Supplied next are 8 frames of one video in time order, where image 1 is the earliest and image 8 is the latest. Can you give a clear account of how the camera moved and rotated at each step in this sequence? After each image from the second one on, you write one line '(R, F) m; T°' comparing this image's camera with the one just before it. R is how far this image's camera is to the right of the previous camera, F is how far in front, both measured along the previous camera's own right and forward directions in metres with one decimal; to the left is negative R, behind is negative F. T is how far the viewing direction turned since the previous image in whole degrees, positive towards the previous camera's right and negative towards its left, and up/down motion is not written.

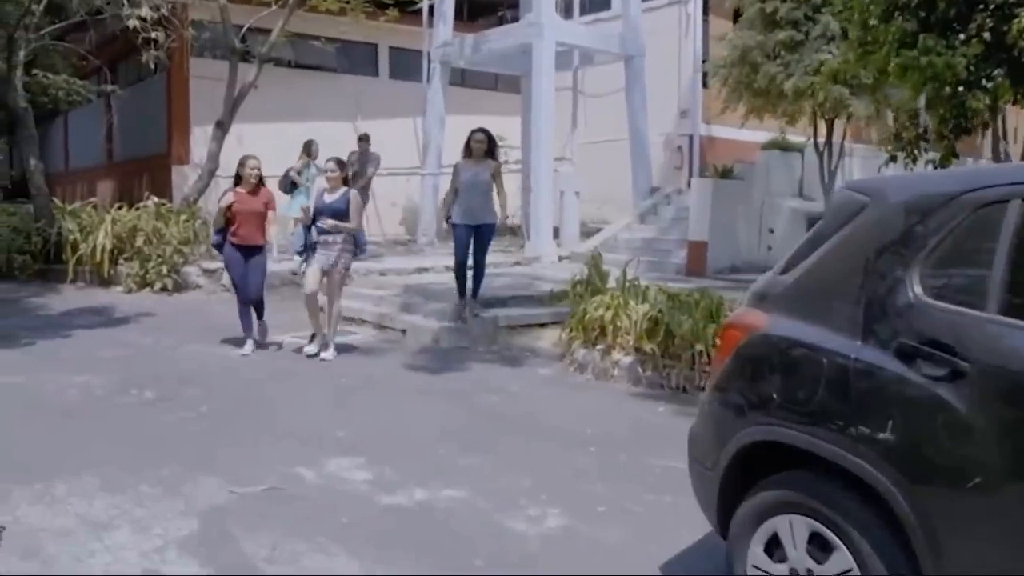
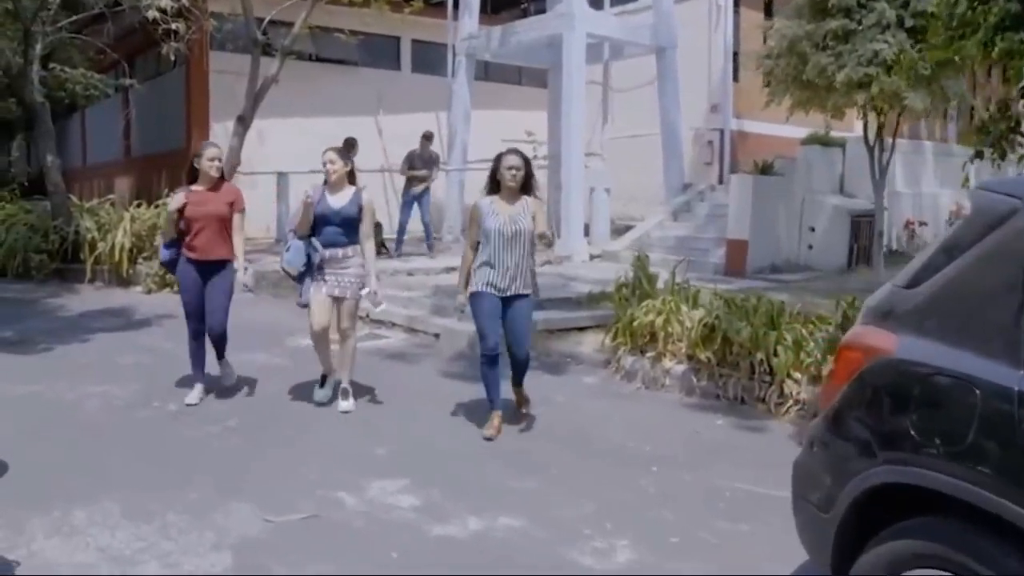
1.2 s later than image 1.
(-0.2, +0.5) m; -1°
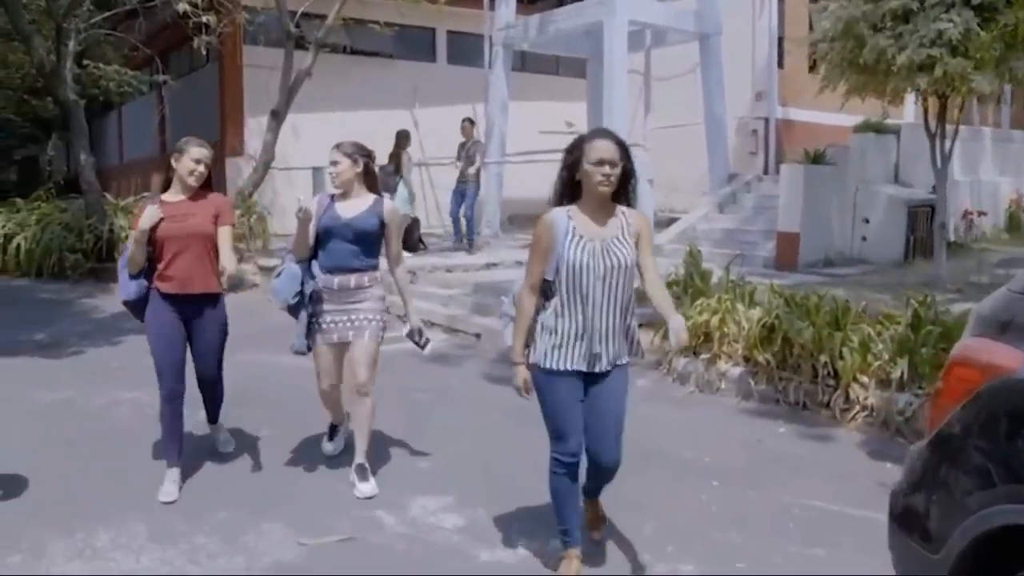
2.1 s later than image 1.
(-0.1, +0.4) m; -2°
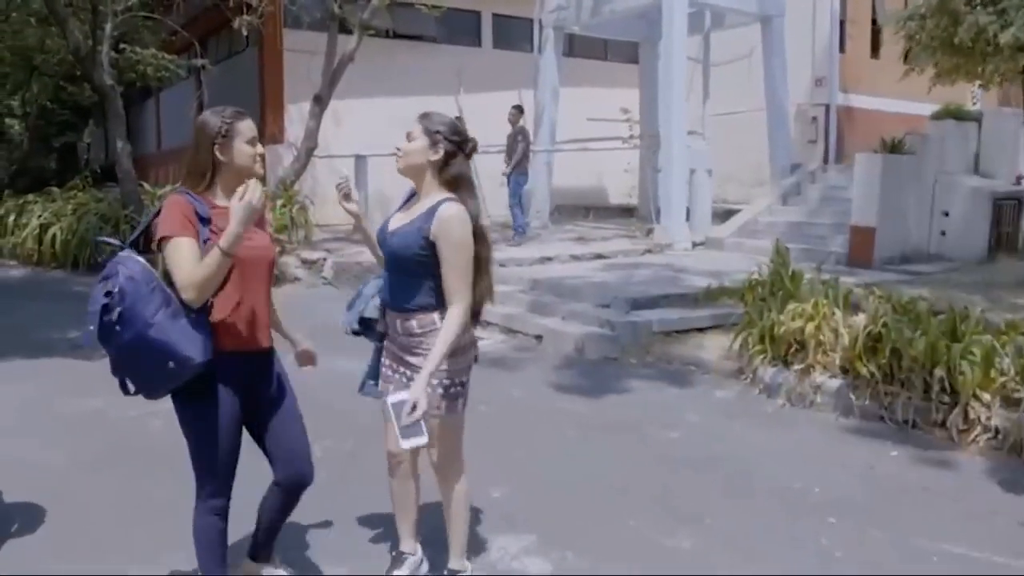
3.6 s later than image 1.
(-0.2, +0.6) m; -2°
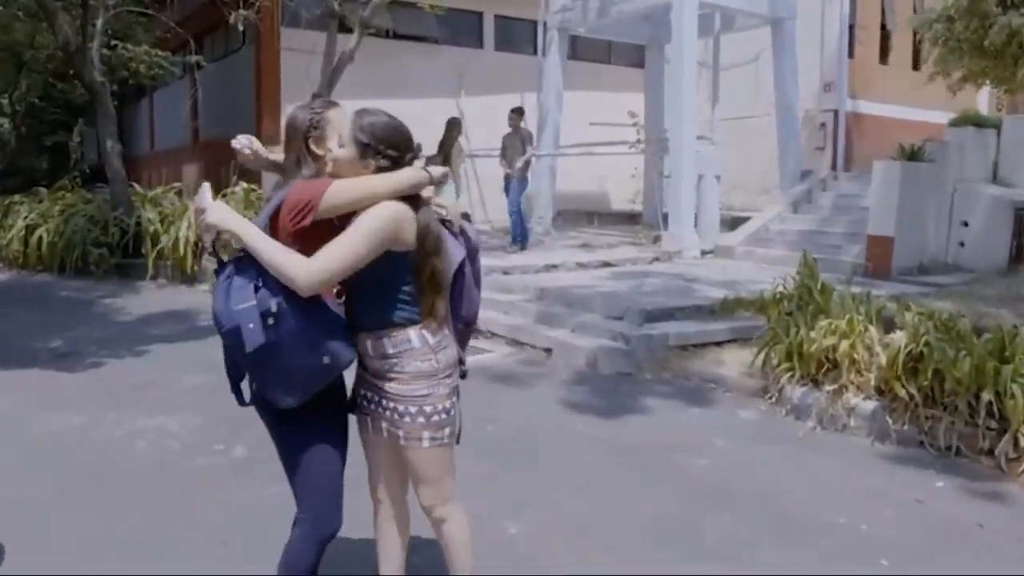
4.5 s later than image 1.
(-0.1, +0.4) m; 0°
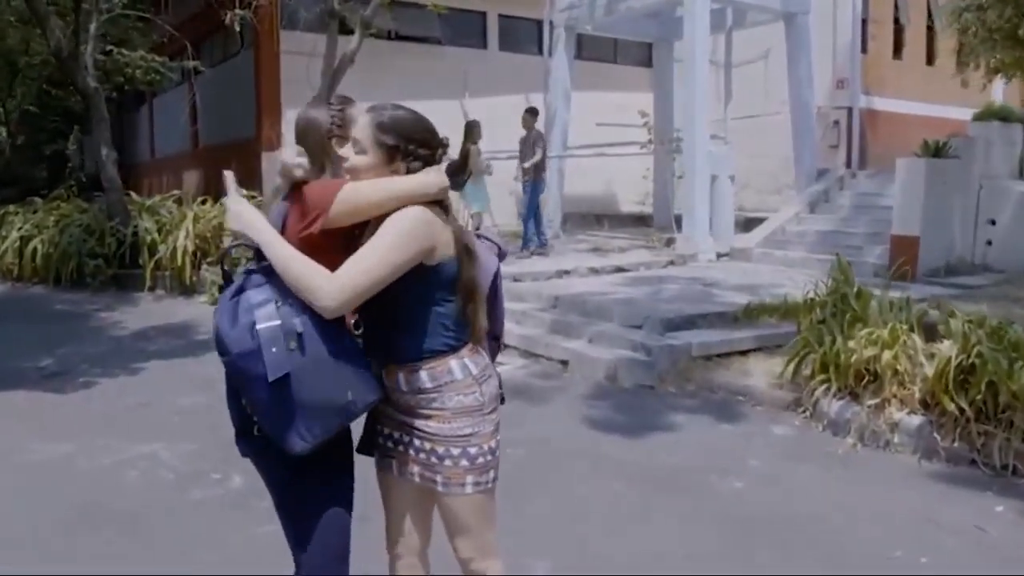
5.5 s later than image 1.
(-0.1, +0.4) m; 0°
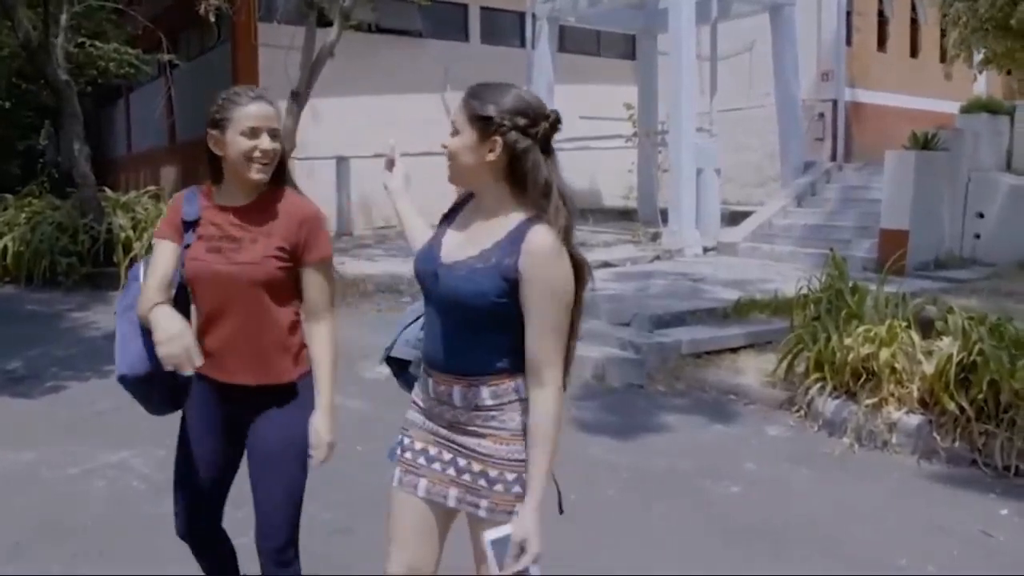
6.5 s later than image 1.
(0.0, +0.2) m; +1°
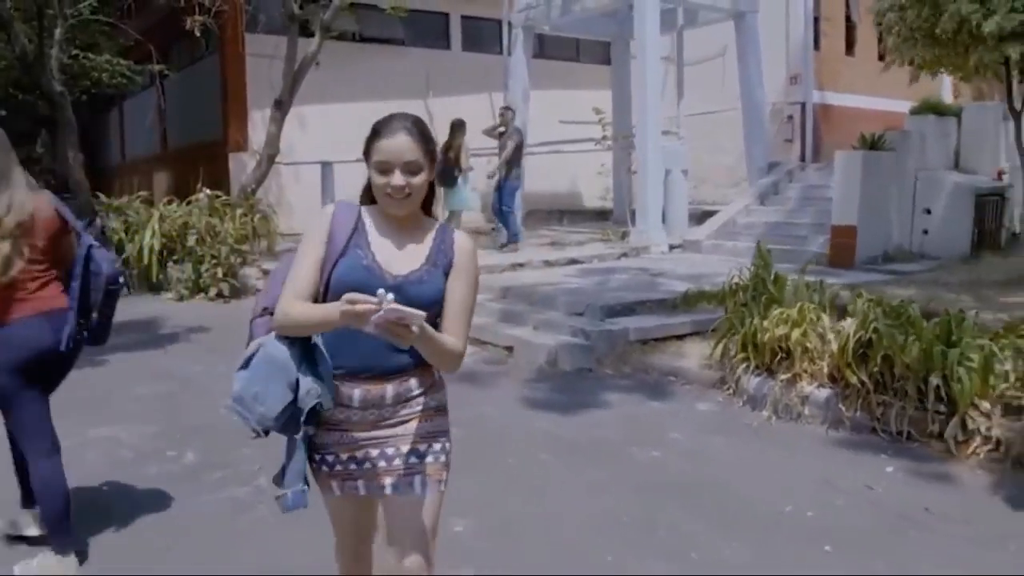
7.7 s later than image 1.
(+0.3, -0.6) m; 0°
